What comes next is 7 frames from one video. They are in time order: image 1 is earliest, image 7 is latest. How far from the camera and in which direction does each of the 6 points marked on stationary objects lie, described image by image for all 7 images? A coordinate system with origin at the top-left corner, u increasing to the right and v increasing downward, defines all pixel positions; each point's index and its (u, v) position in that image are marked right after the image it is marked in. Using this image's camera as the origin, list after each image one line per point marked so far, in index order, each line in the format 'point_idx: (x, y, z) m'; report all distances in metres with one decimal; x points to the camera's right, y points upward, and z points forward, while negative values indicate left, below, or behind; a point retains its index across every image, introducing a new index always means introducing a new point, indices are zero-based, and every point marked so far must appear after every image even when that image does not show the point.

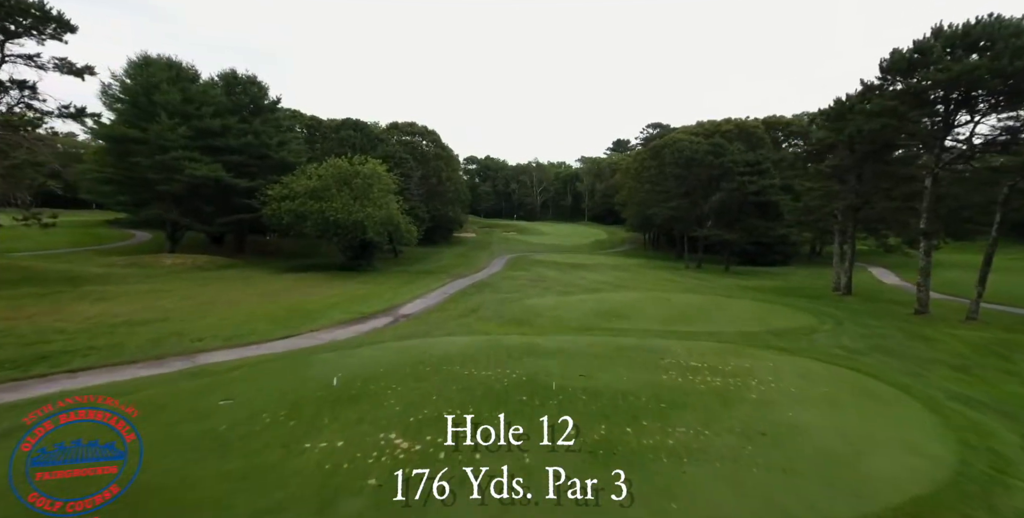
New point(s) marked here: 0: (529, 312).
0: (+0.7, -2.0, +18.6) m
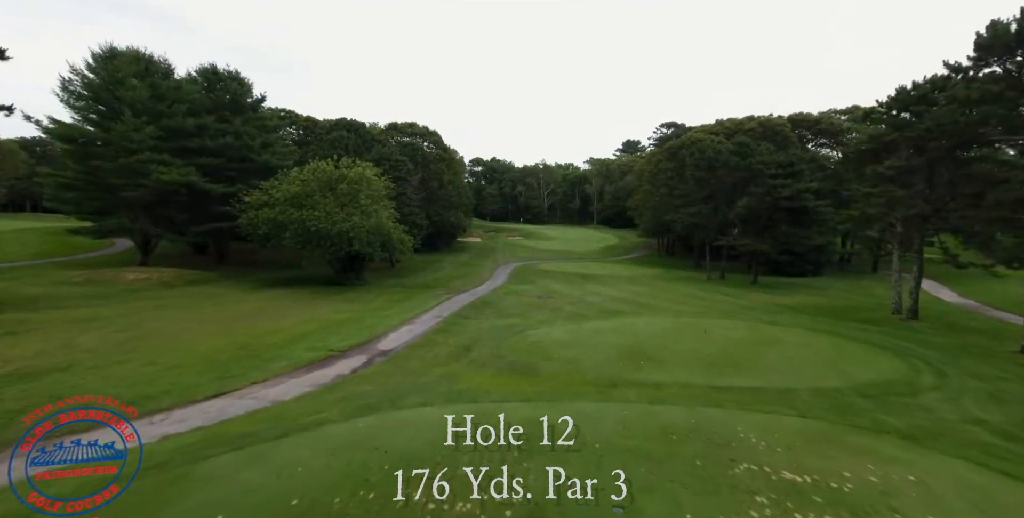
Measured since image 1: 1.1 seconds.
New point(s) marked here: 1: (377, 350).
0: (+0.7, -2.8, +15.0) m
1: (-4.5, -3.0, +15.8) m
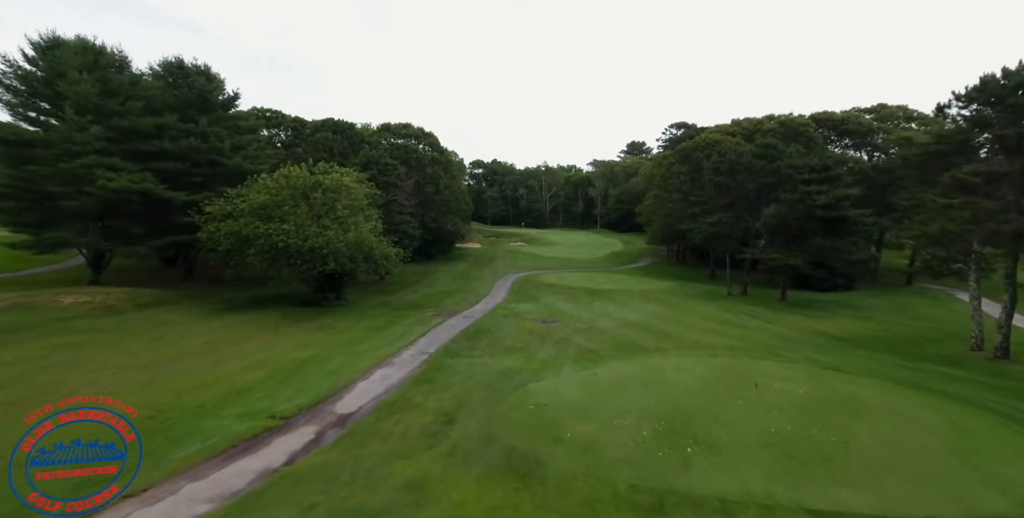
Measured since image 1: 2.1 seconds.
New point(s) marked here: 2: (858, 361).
0: (+0.7, -3.8, +11.2) m
1: (-4.6, -4.0, +12.0) m
2: (+12.1, -3.6, +16.7) m
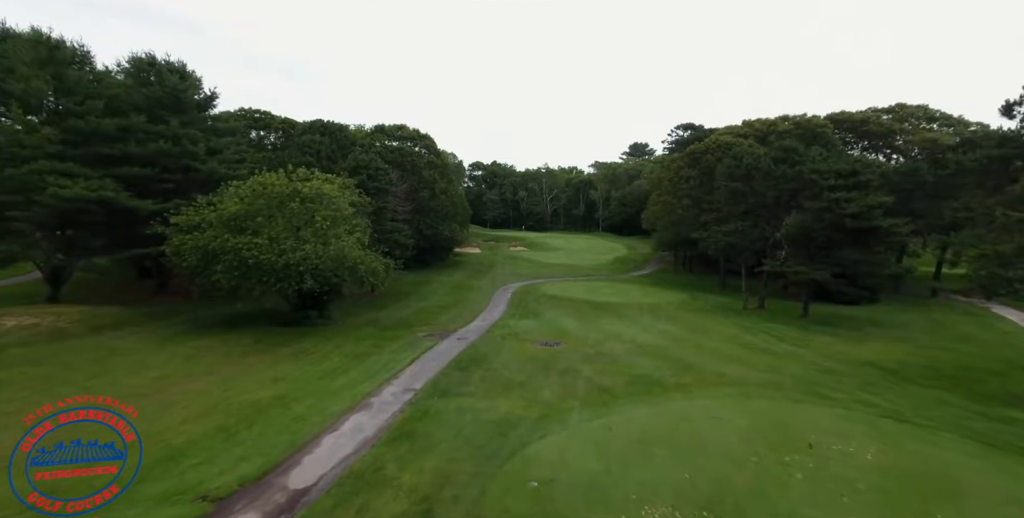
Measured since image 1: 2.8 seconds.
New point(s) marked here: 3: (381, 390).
0: (+0.6, -4.5, +8.6) m
1: (-4.6, -4.8, +9.4) m
2: (+12.1, -4.3, +14.1) m
3: (-4.4, -4.5, +16.2) m
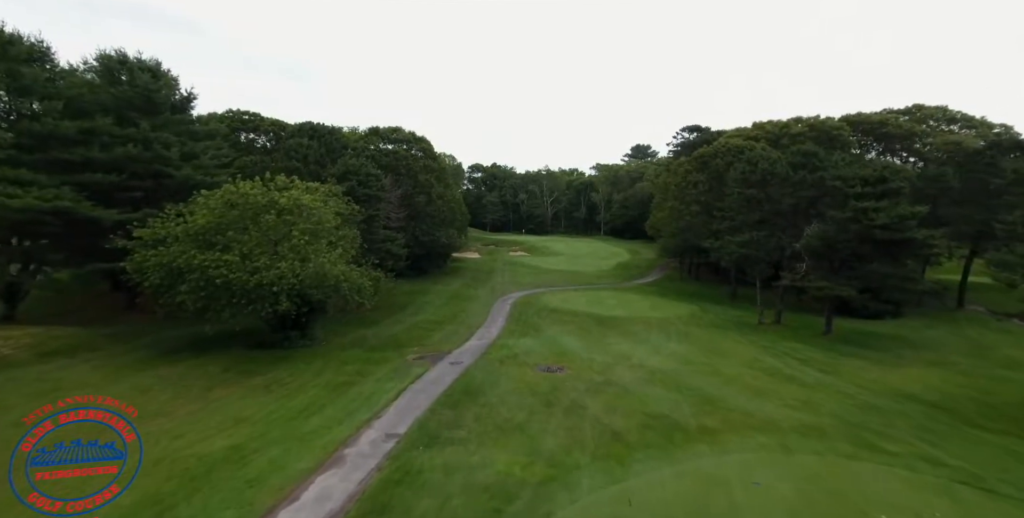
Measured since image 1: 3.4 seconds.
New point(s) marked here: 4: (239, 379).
0: (+0.6, -5.3, +6.4) m
1: (-4.7, -5.5, +7.2) m
2: (+12.0, -5.1, +11.8) m
3: (-4.5, -5.2, +14.0) m
4: (-10.8, -4.8, +18.9) m
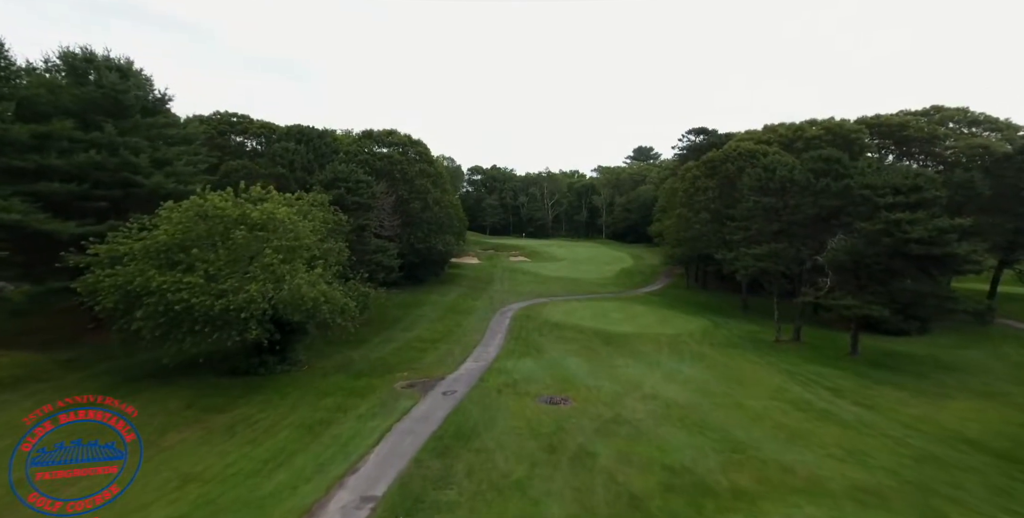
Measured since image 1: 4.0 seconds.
0: (+0.5, -6.0, +4.2) m
1: (-4.7, -6.3, +5.0) m
2: (+12.0, -5.9, +9.6) m
3: (-4.6, -6.0, +11.8) m
4: (-10.9, -5.6, +16.7) m
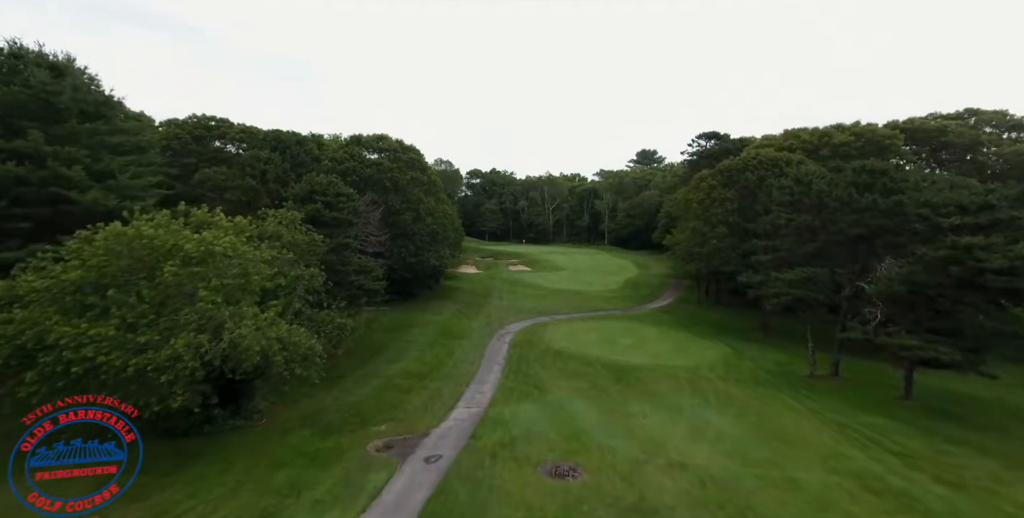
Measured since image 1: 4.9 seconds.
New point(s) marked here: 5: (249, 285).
0: (+0.4, -7.3, +0.5) m
1: (-4.8, -7.6, +1.3) m
2: (+11.9, -7.2, +6.0) m
3: (-4.7, -7.3, +8.1) m
4: (-11.0, -6.8, +13.0) m
5: (-8.9, -0.9, +16.6) m
